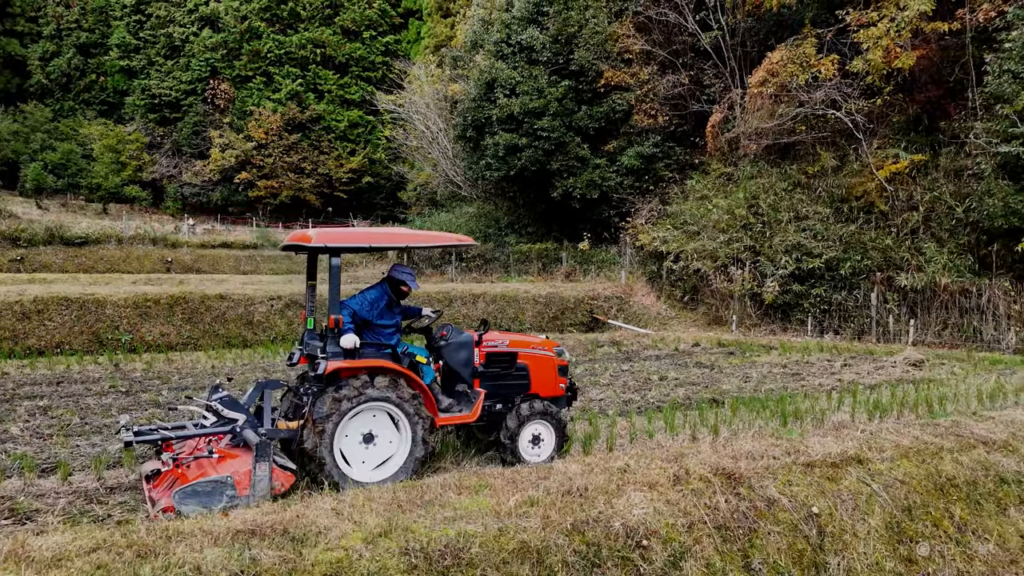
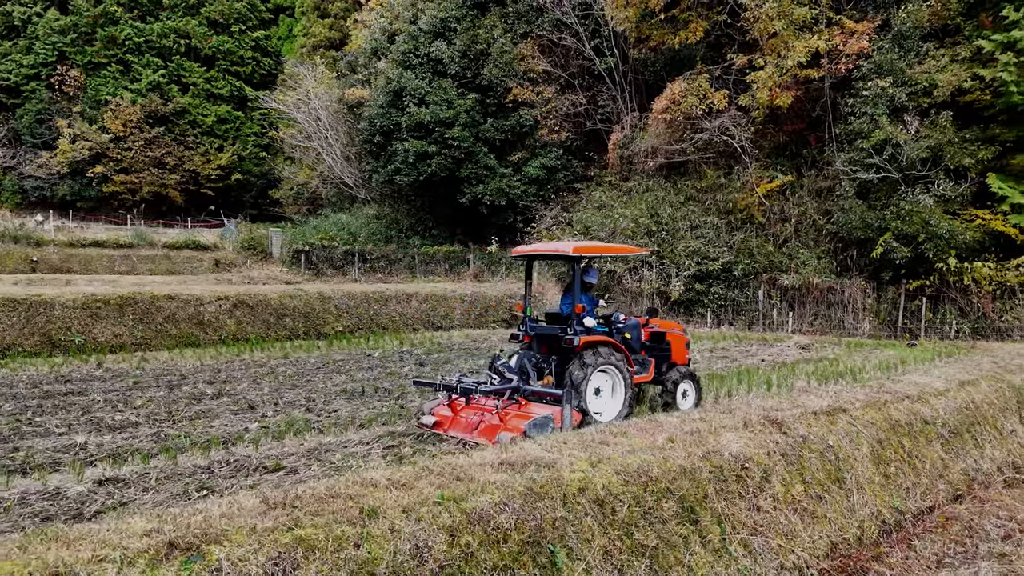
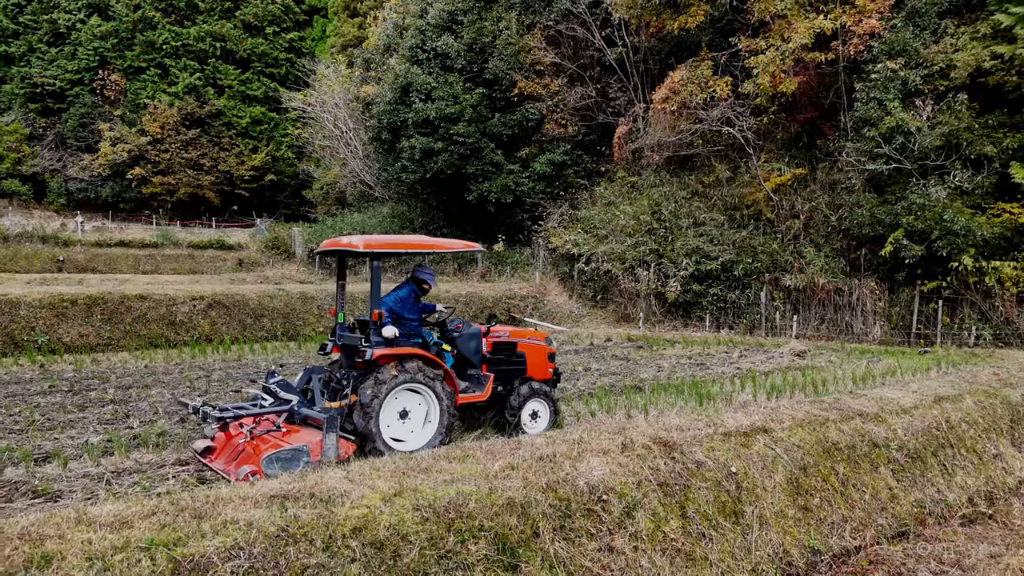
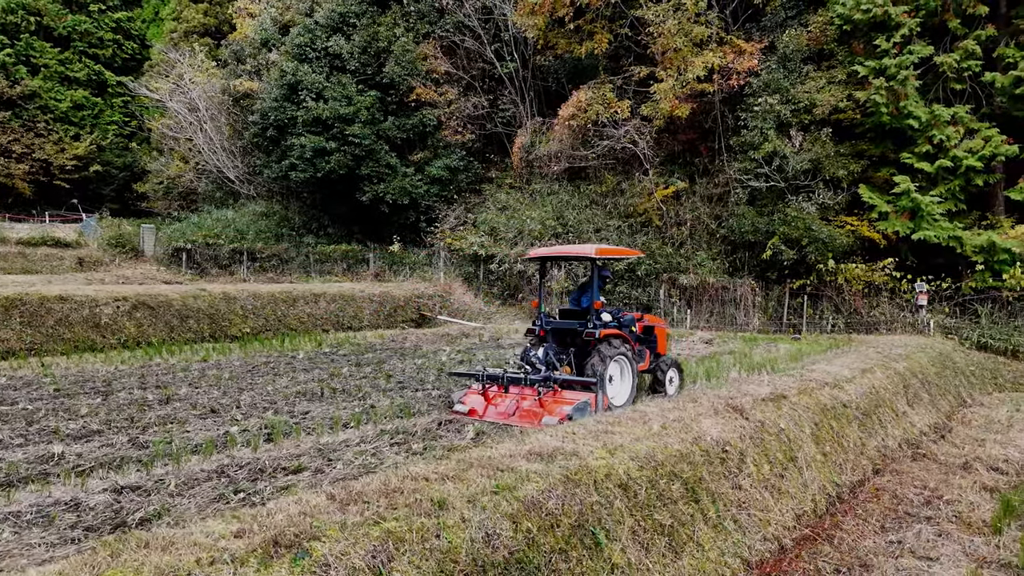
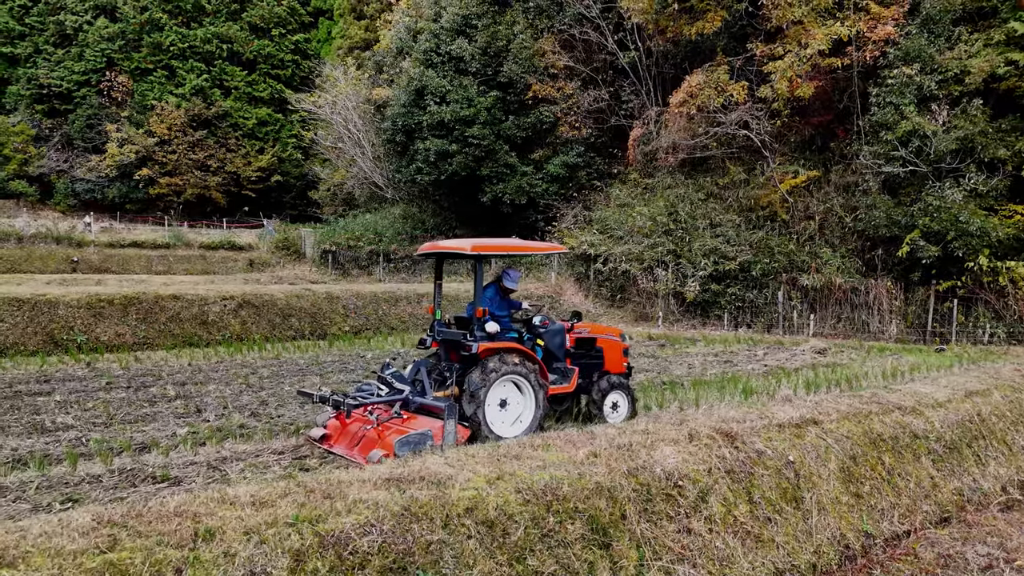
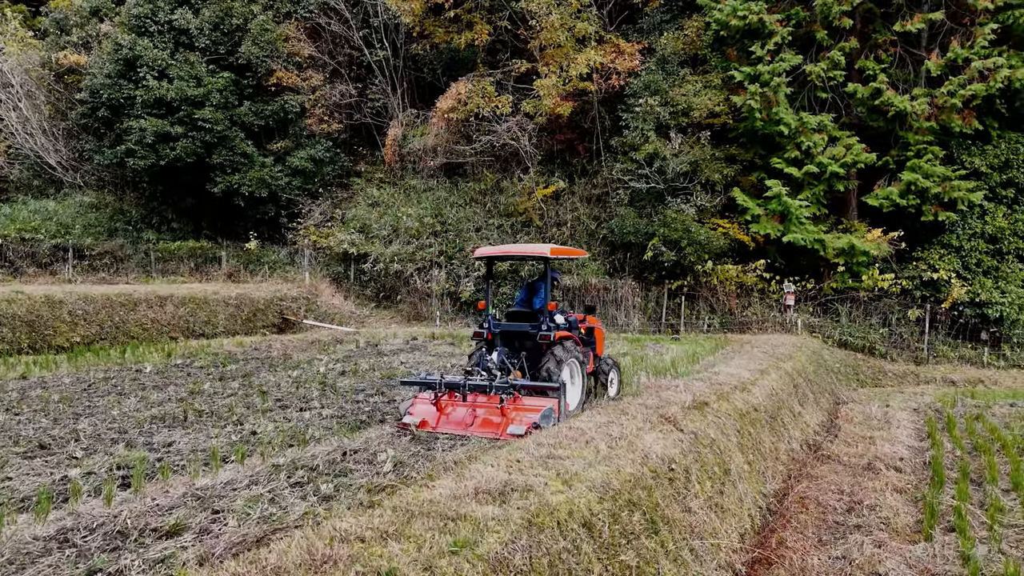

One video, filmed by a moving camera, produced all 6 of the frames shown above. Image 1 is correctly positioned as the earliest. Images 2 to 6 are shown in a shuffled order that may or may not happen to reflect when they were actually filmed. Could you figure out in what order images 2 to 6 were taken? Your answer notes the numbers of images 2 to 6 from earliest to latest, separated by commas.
3, 5, 2, 4, 6
